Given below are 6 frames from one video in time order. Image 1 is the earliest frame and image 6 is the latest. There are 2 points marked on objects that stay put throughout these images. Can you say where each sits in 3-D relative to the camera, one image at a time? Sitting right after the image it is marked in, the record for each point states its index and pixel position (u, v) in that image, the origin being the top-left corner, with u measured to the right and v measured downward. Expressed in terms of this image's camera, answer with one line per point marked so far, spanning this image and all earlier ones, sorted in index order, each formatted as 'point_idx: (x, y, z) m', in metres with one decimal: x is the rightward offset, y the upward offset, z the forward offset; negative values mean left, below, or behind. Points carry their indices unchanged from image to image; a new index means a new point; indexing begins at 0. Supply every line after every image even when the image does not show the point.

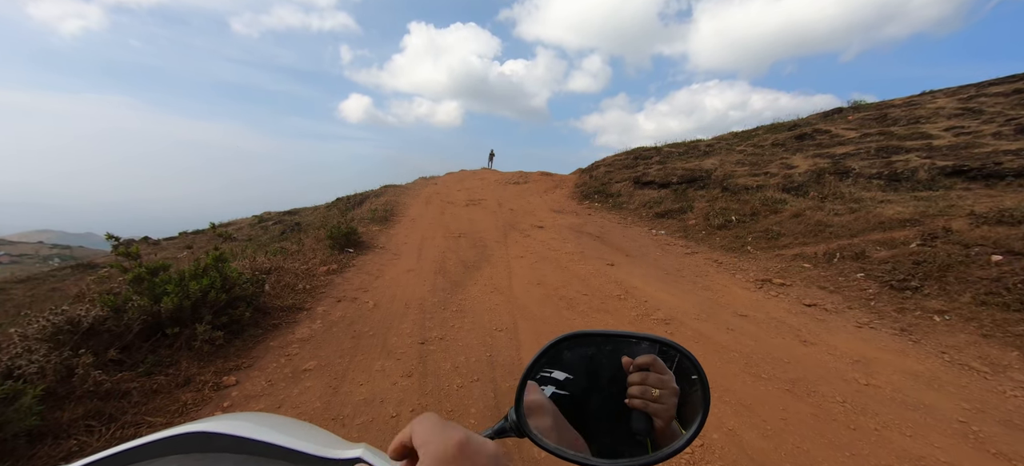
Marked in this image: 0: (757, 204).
0: (+6.1, +0.7, +10.5) m
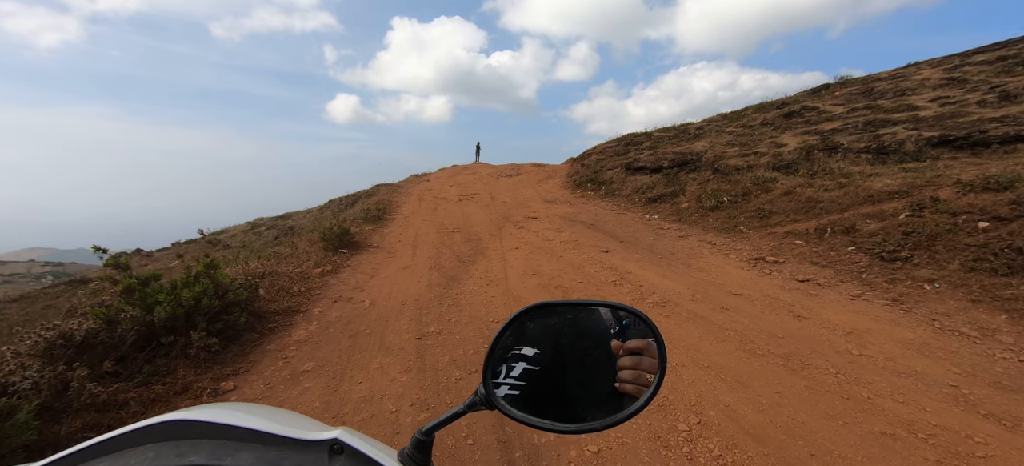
0: (+5.9, +1.2, +10.5) m
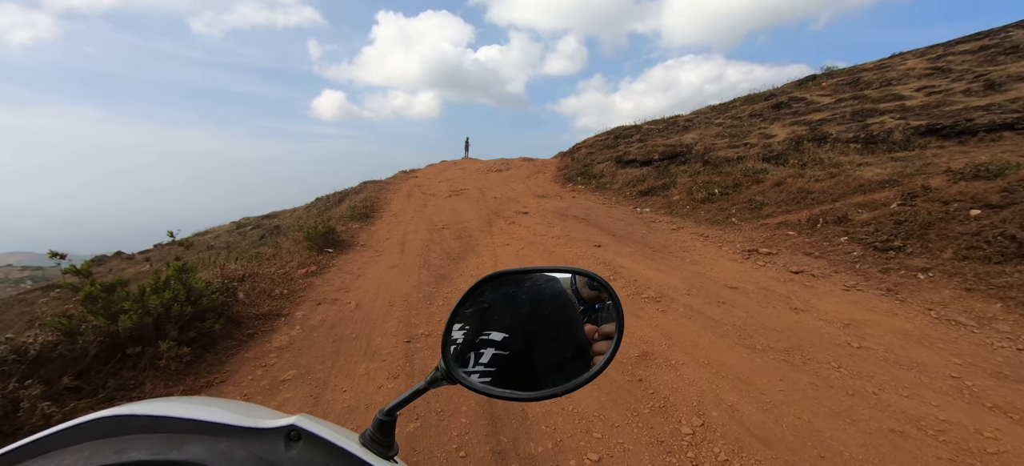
0: (+5.7, +1.5, +10.5) m
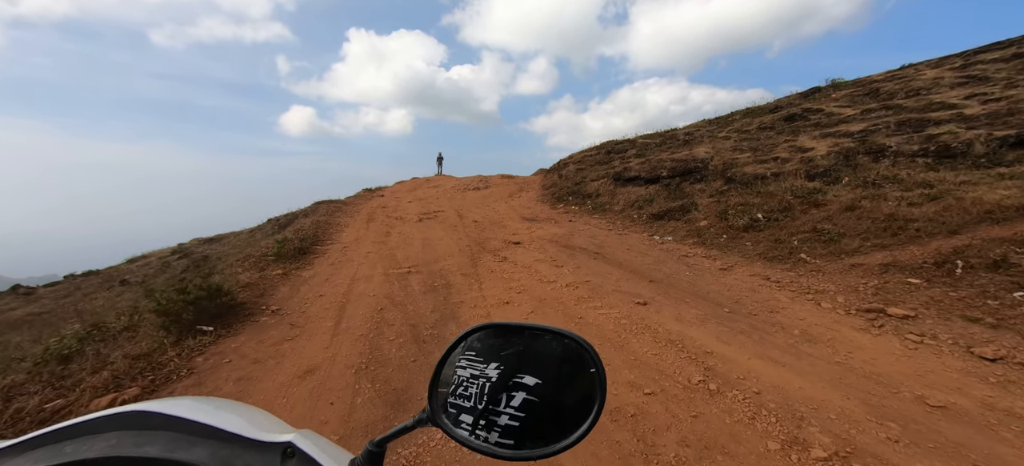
0: (+5.5, +0.7, +8.4) m
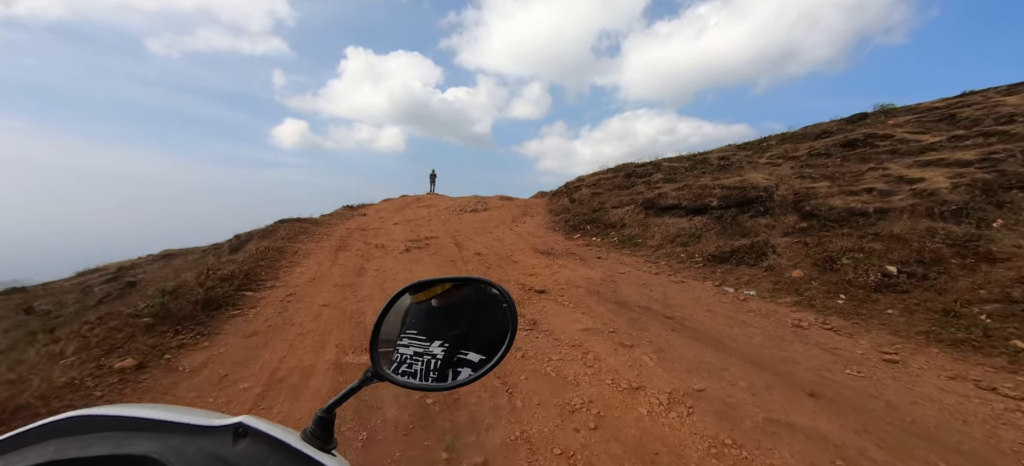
0: (+5.9, -0.1, +6.0) m
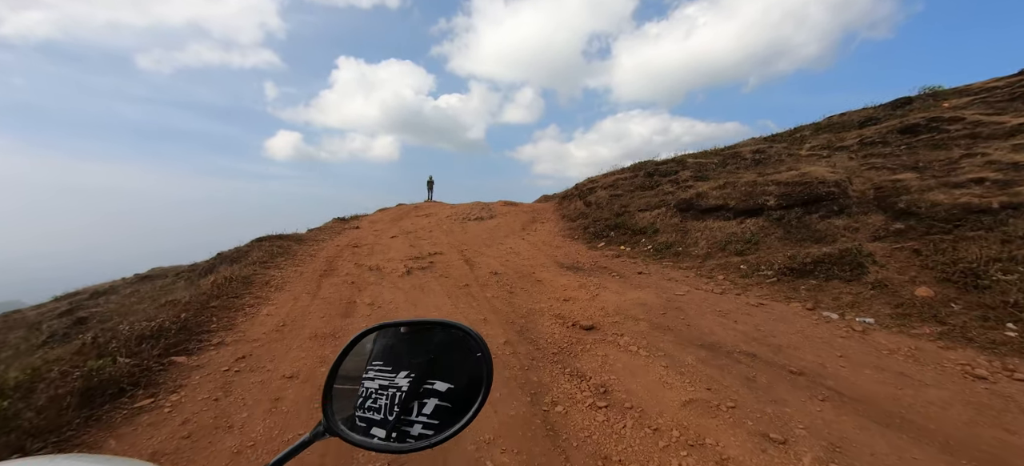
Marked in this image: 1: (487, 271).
0: (+6.3, -0.2, +4.4) m
1: (-0.4, -0.7, +7.6) m
